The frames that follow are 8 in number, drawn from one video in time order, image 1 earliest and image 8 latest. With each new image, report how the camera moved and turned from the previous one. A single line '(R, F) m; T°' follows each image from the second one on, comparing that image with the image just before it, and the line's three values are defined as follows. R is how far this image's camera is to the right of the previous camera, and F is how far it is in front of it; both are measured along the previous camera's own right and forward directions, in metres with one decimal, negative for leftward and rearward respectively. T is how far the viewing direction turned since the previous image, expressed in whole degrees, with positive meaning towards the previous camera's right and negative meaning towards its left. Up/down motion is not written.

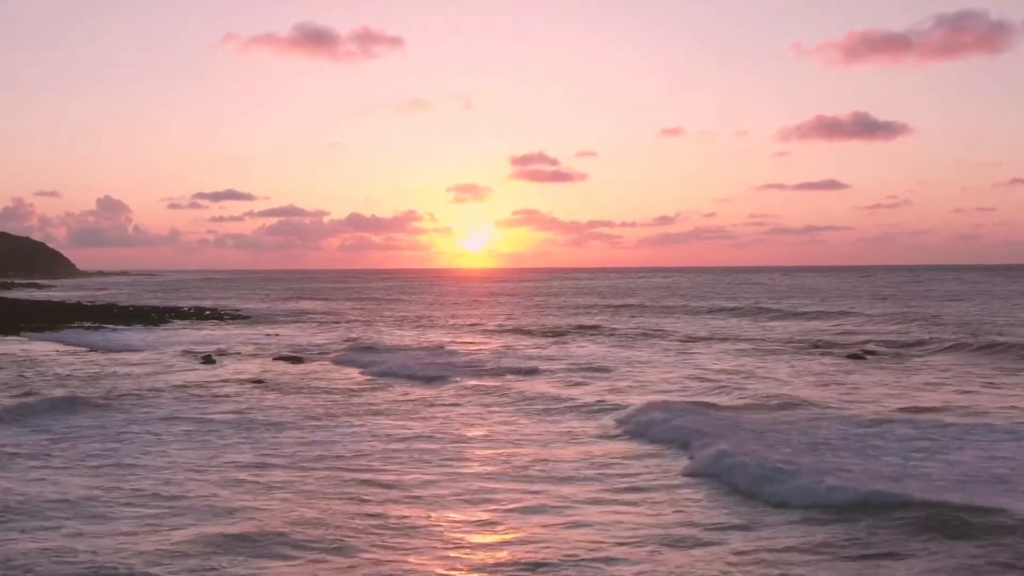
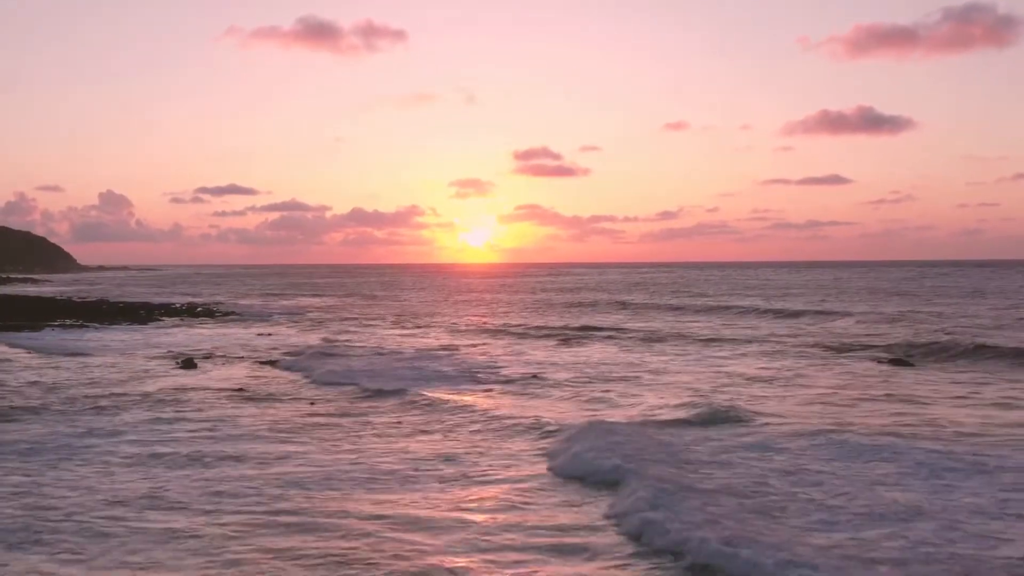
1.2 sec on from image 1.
(-0.1, +2.5) m; 0°
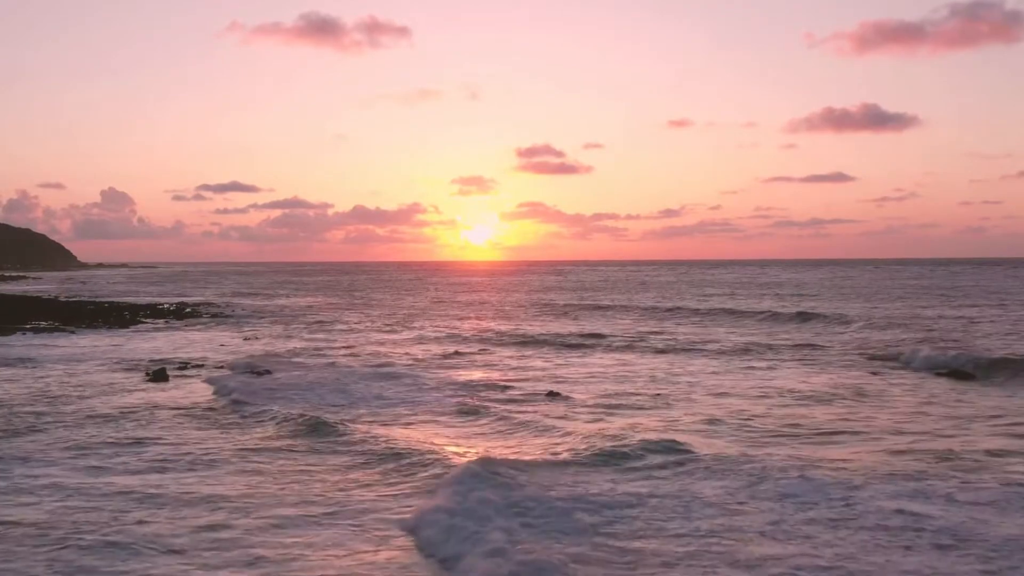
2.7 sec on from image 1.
(-0.3, +3.2) m; 0°
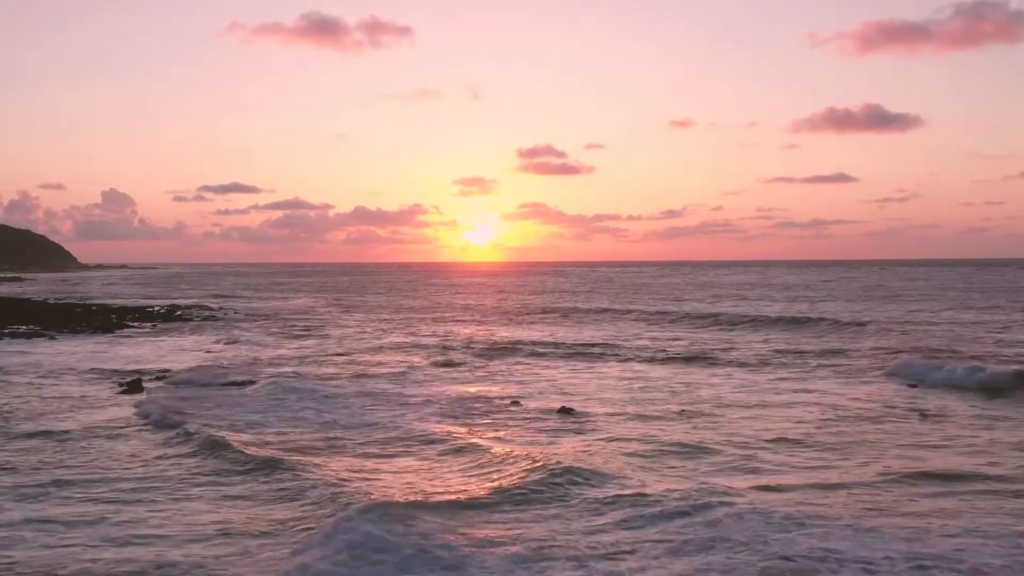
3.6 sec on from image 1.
(-0.2, +2.2) m; 0°
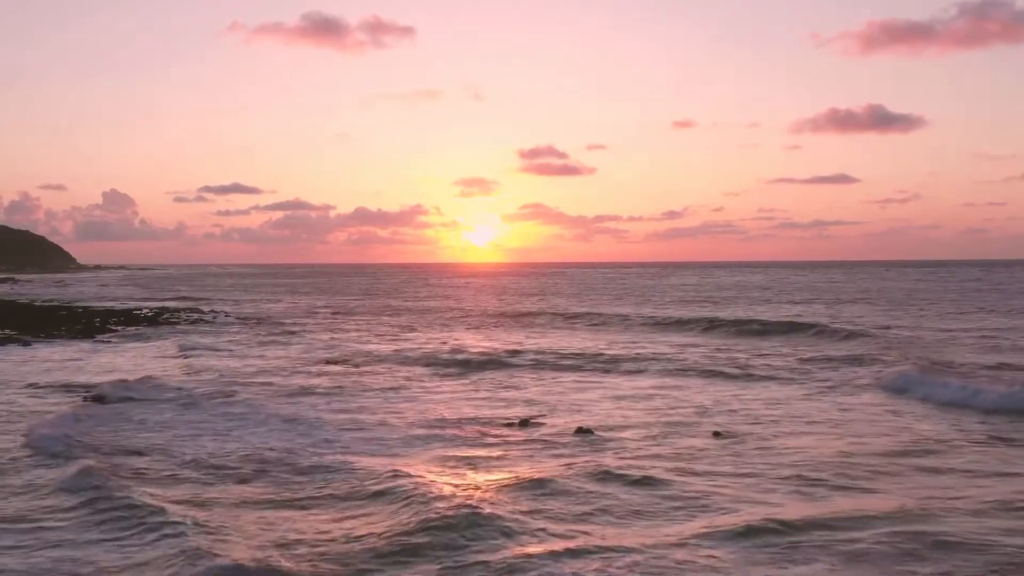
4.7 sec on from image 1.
(-0.2, +2.5) m; 0°
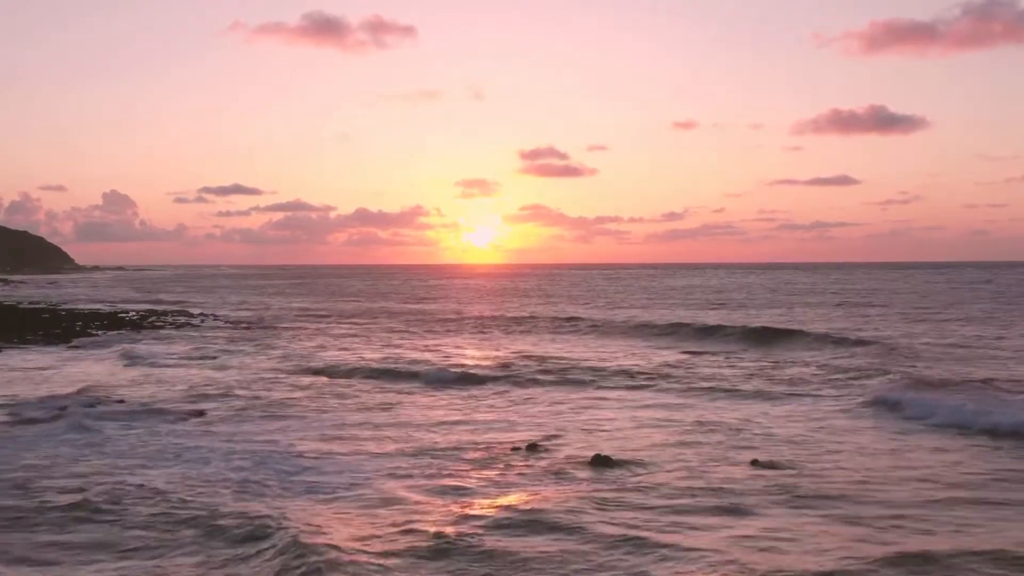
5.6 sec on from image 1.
(-0.1, +2.4) m; 0°
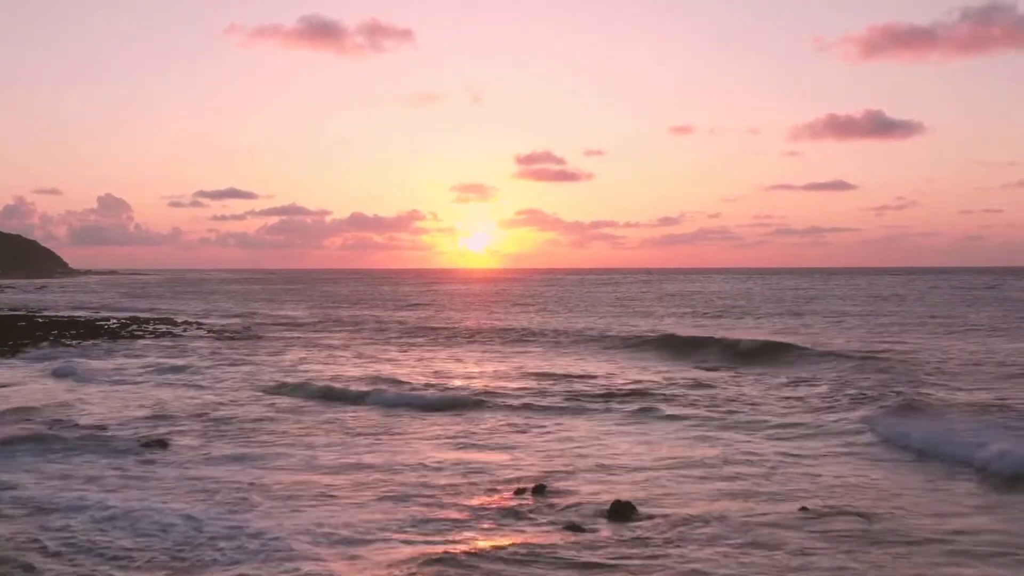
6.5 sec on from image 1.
(-0.2, +2.4) m; 0°
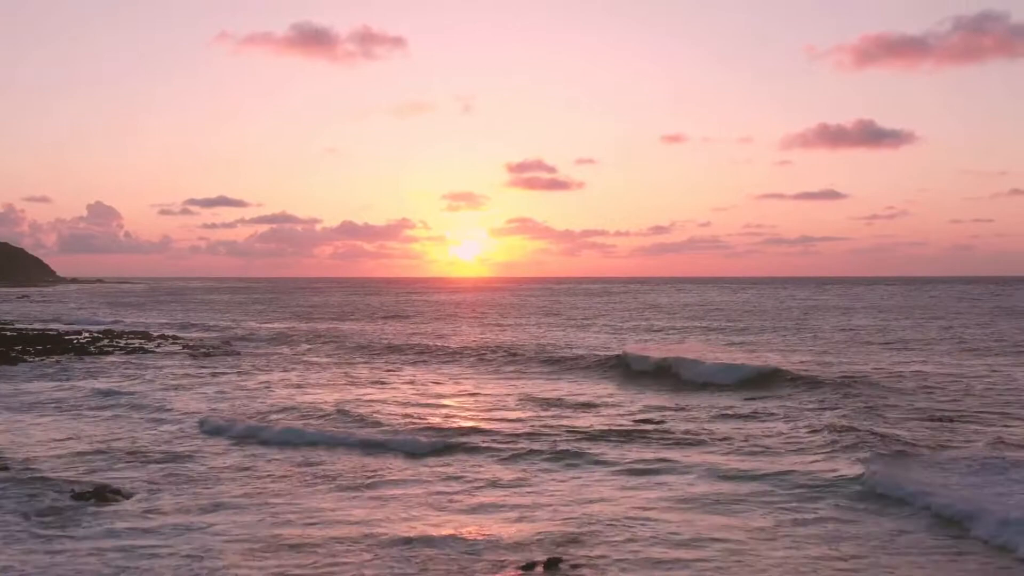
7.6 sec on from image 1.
(-0.2, +2.9) m; +1°
